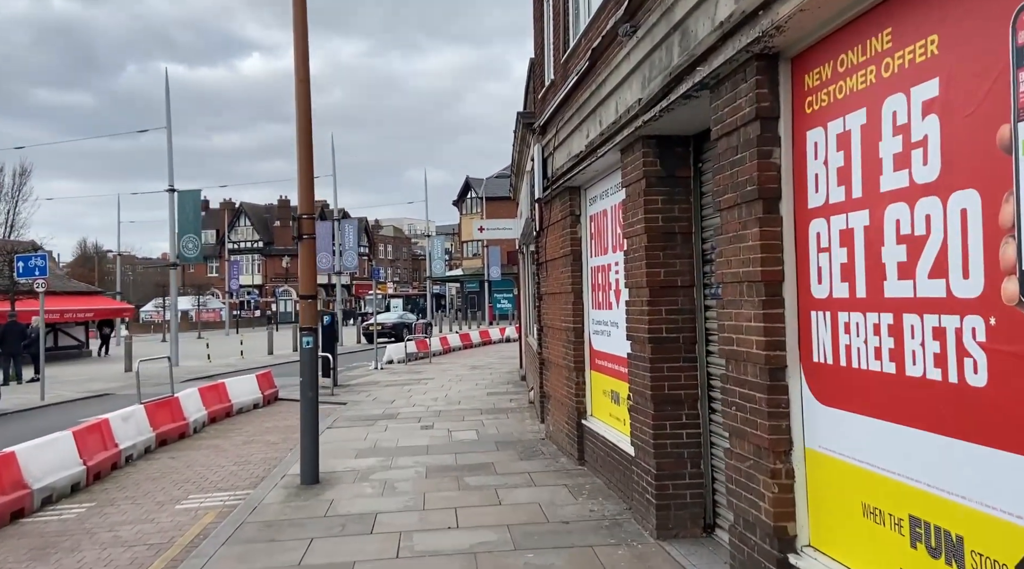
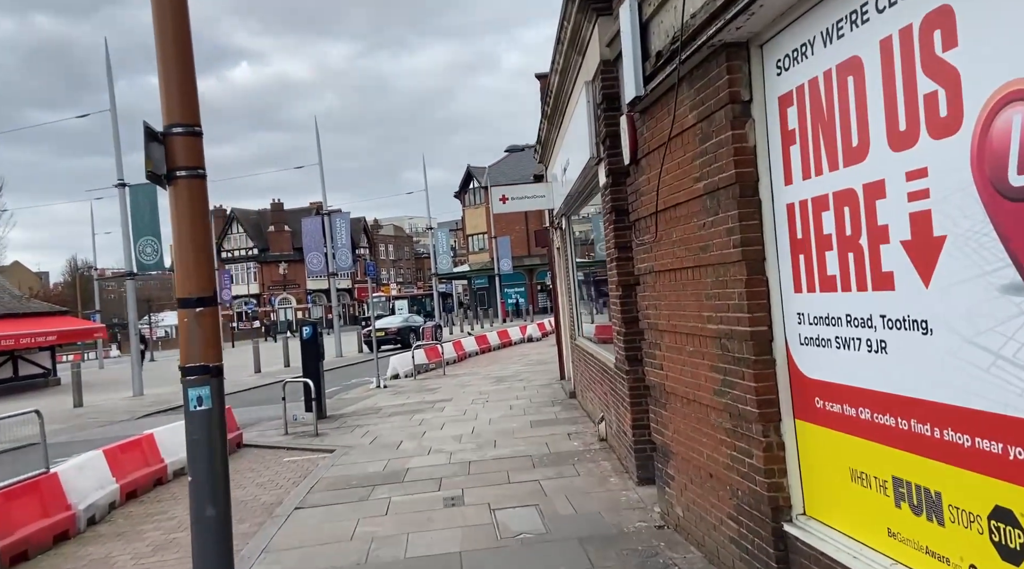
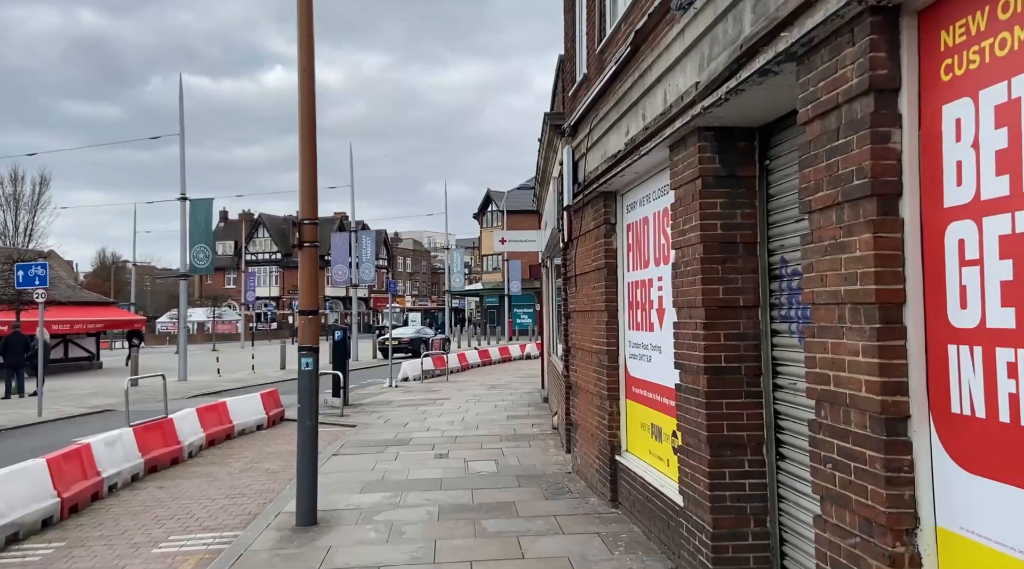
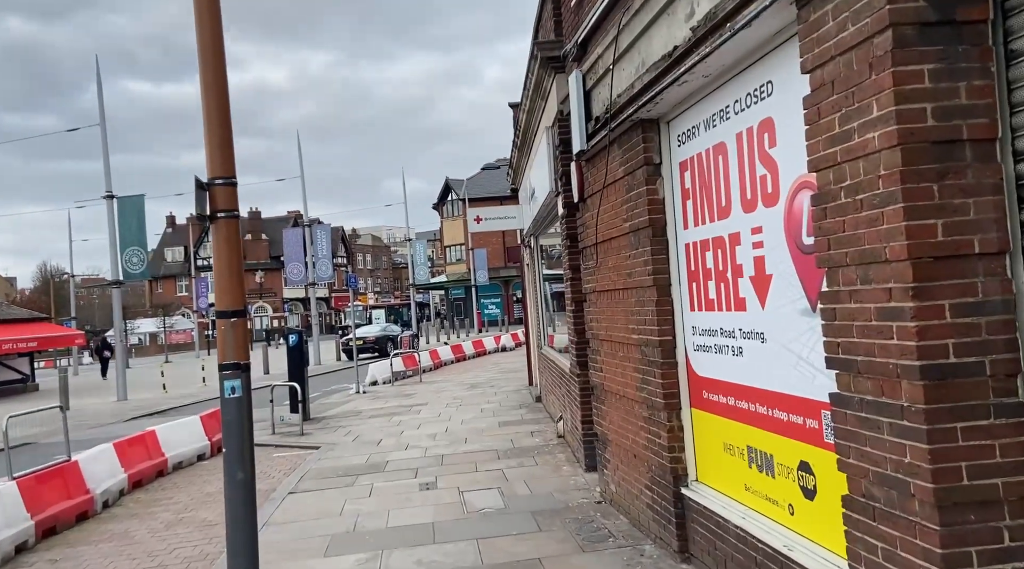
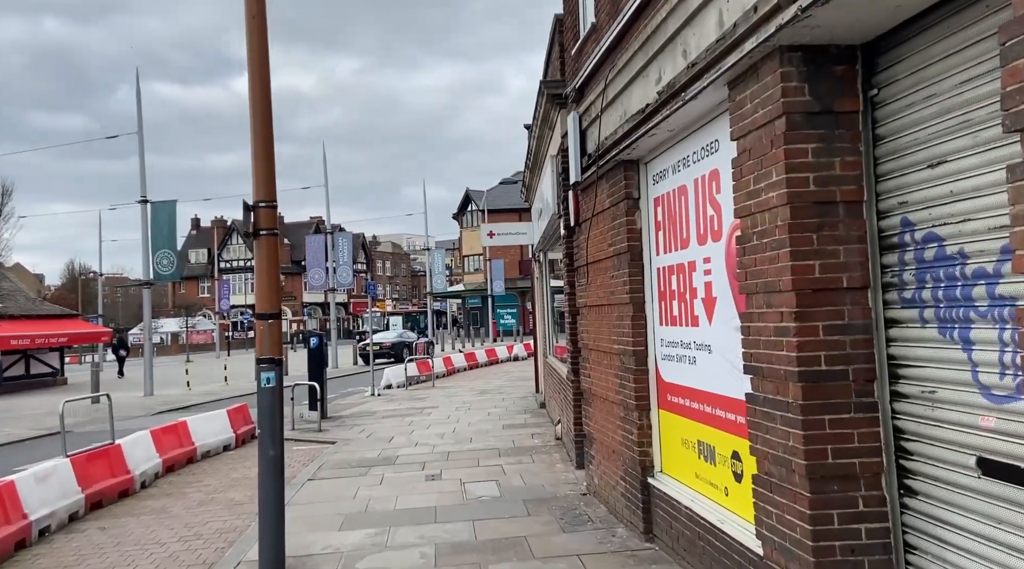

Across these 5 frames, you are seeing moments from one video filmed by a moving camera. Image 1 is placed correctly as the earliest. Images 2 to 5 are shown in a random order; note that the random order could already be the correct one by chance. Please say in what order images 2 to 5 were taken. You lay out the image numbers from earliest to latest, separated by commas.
3, 5, 4, 2
